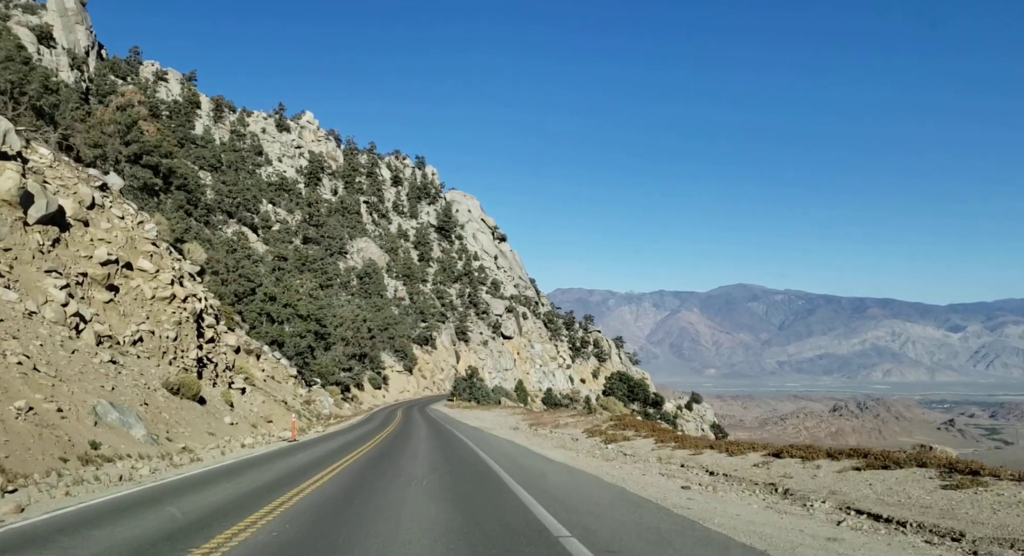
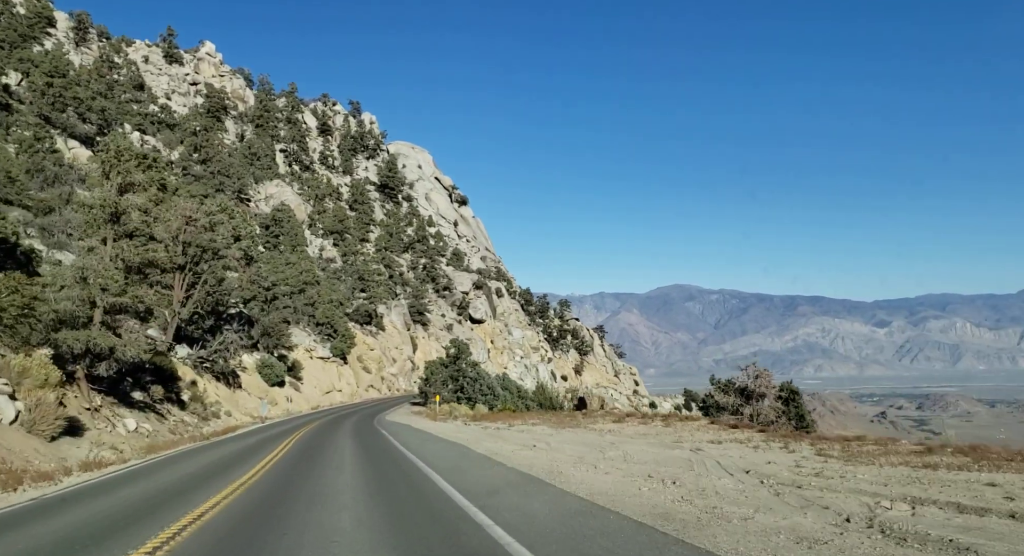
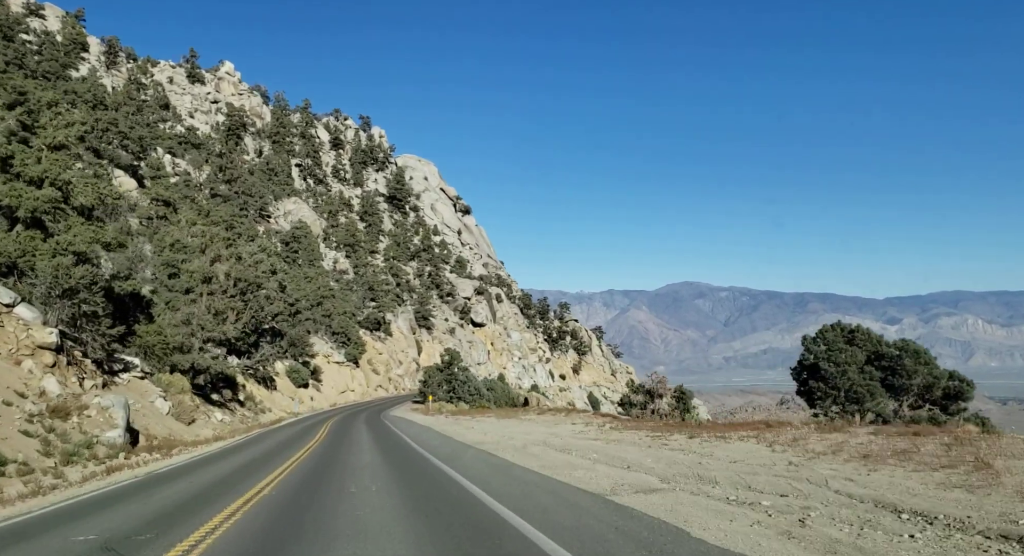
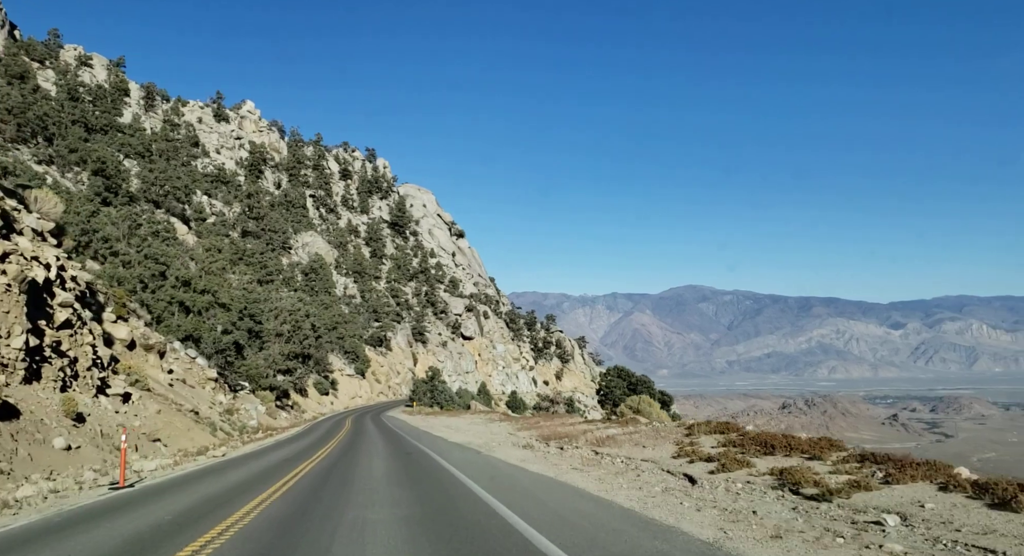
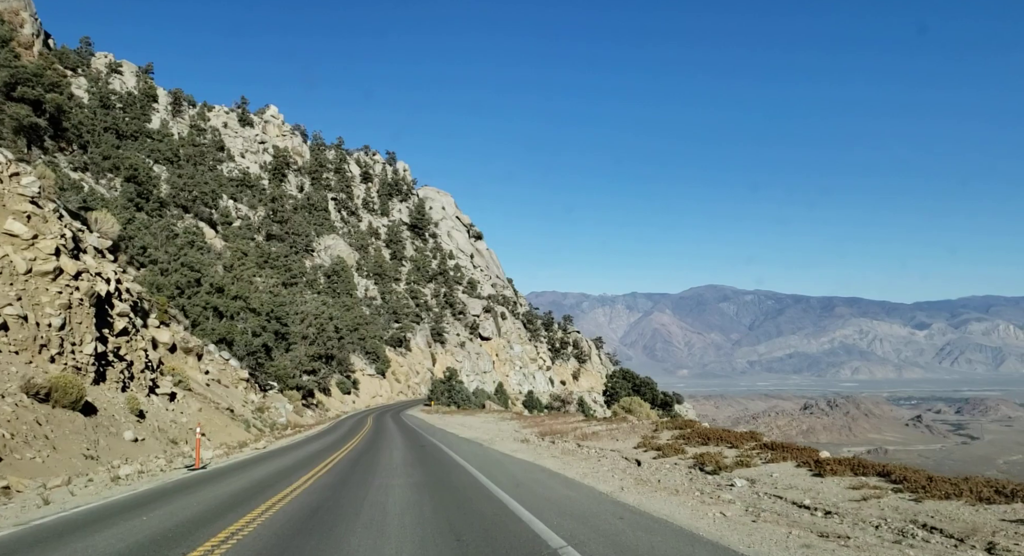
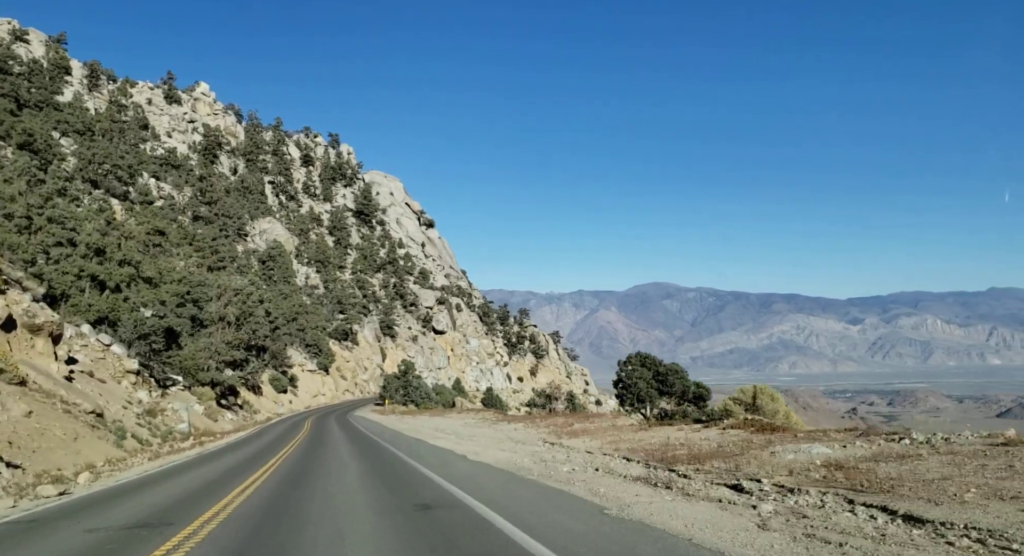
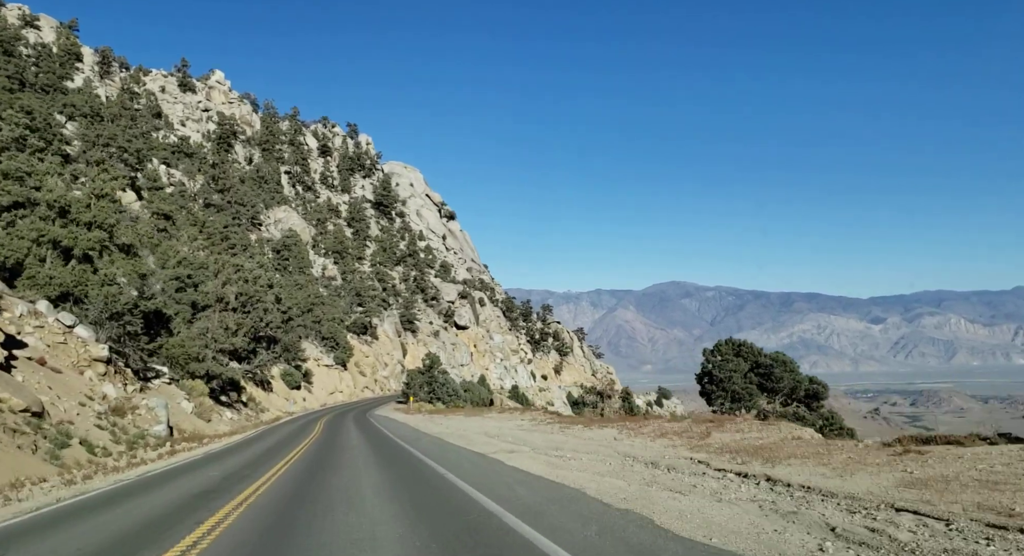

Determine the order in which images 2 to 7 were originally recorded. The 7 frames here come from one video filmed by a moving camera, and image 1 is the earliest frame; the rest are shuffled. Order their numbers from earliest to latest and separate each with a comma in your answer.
5, 4, 6, 7, 3, 2
